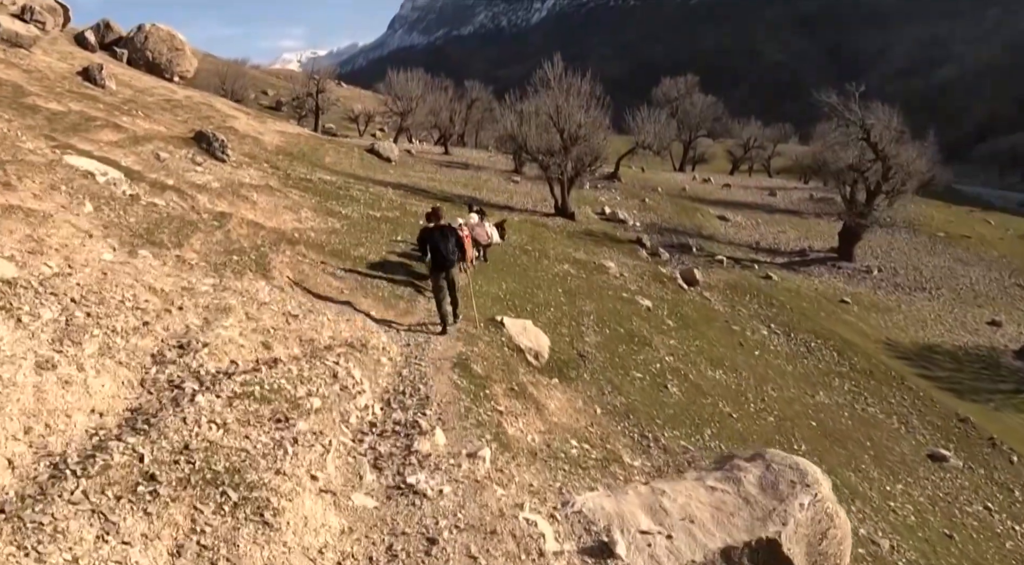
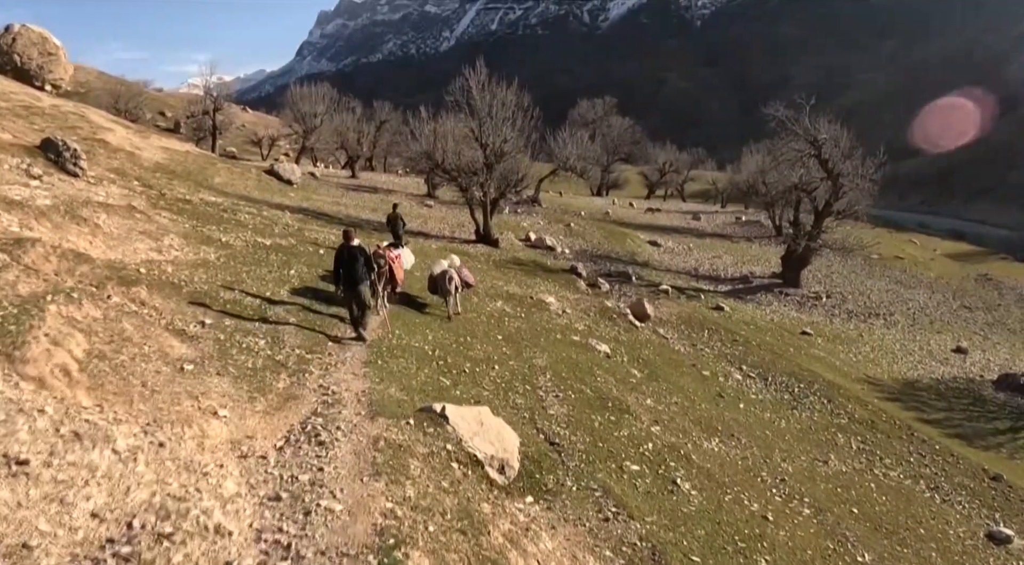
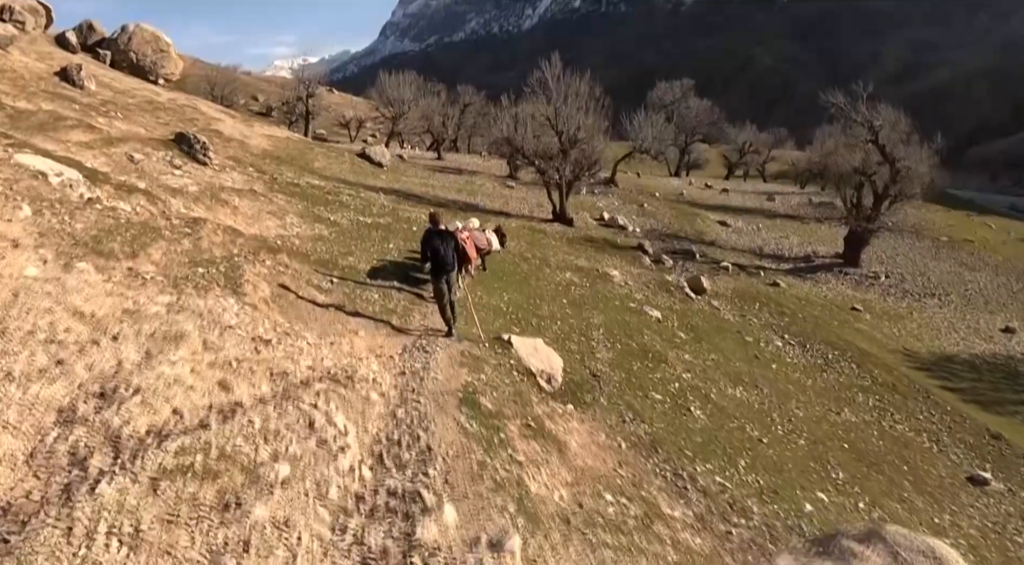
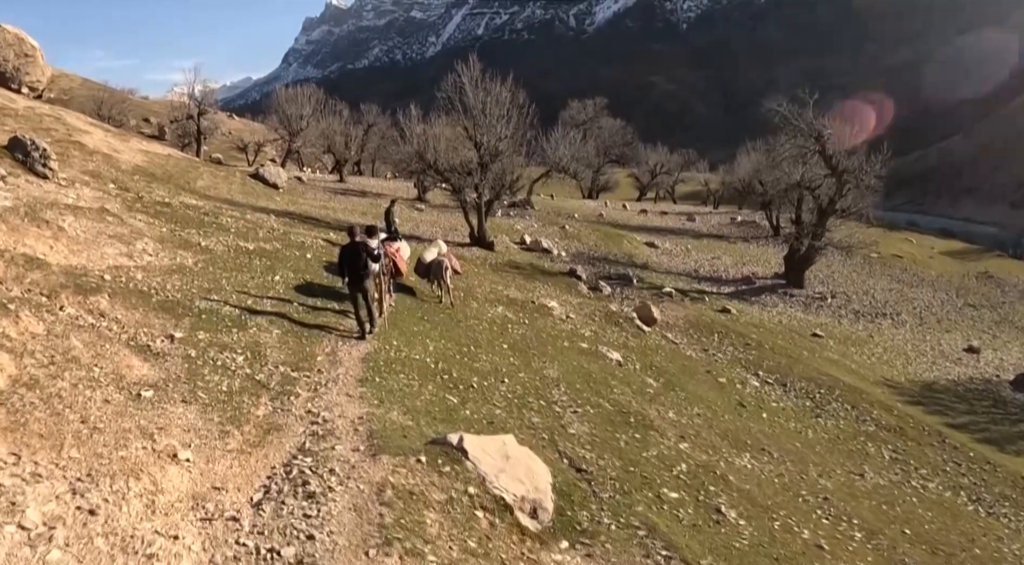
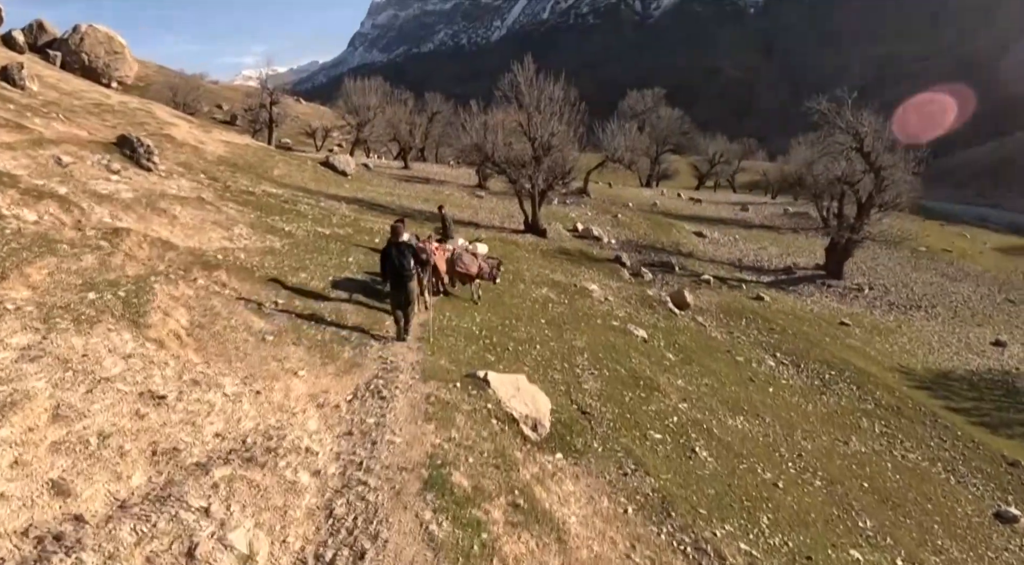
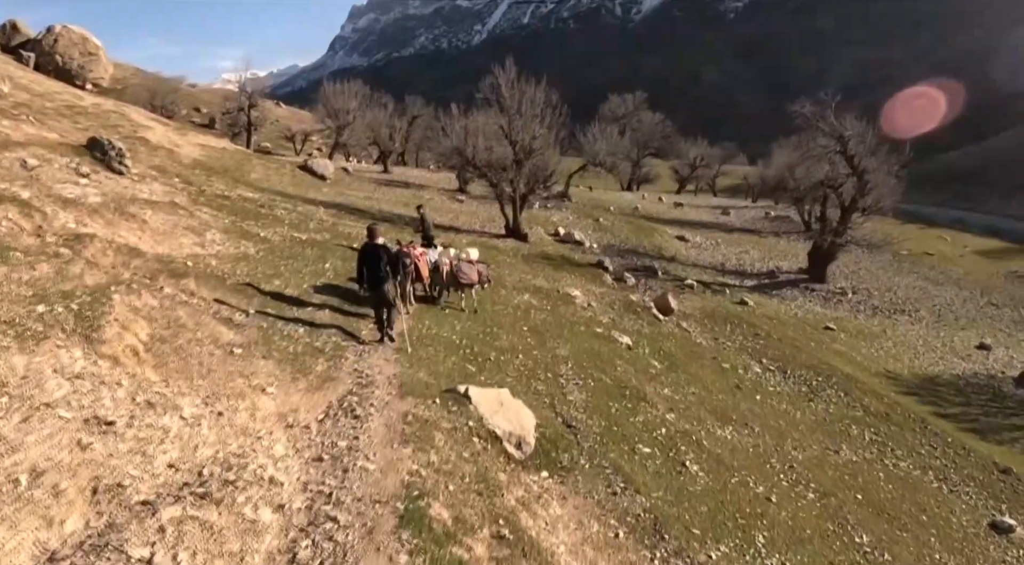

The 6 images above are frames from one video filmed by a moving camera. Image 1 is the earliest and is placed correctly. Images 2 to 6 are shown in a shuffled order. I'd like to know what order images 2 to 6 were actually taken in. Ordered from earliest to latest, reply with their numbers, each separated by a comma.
3, 5, 6, 2, 4
